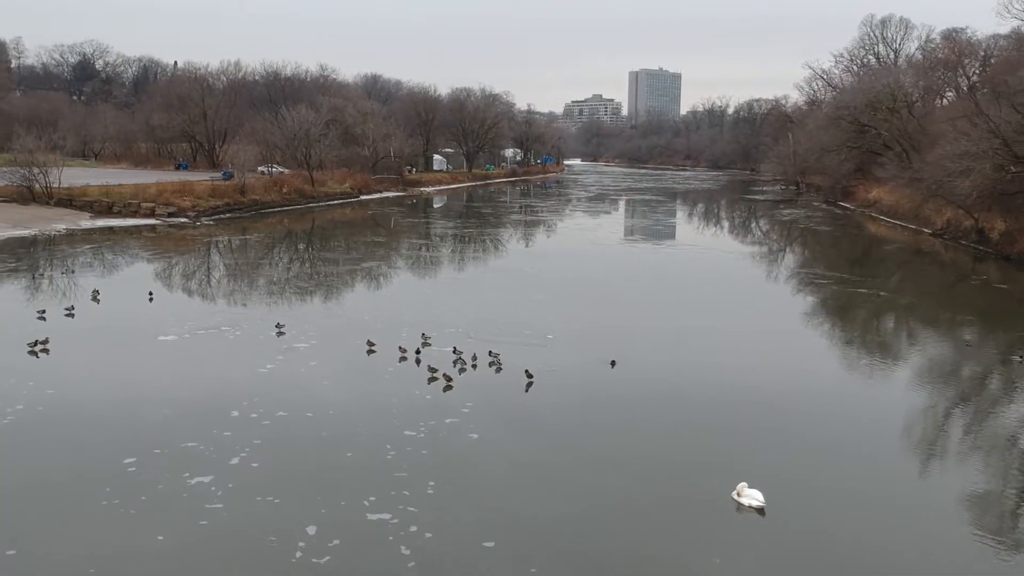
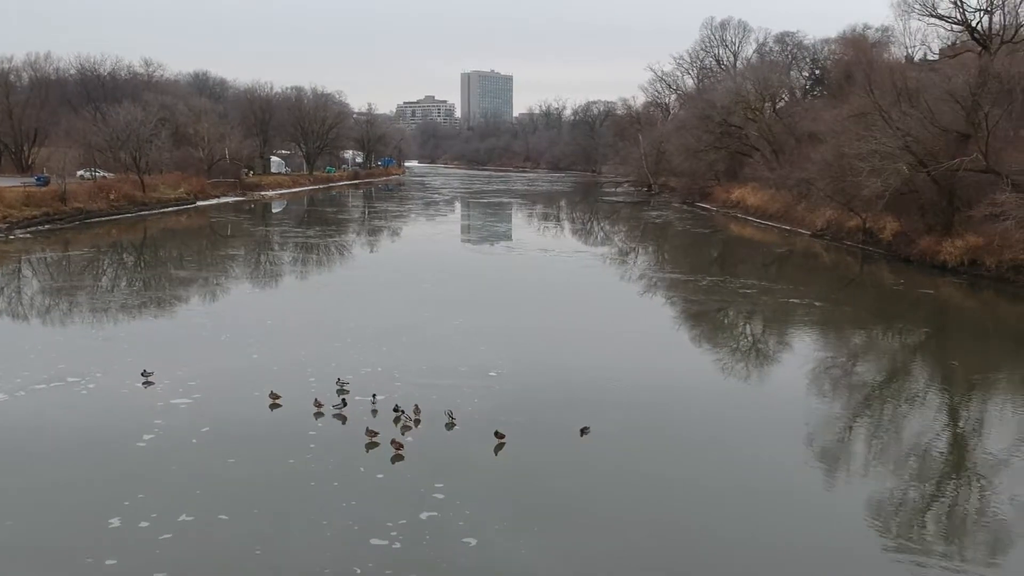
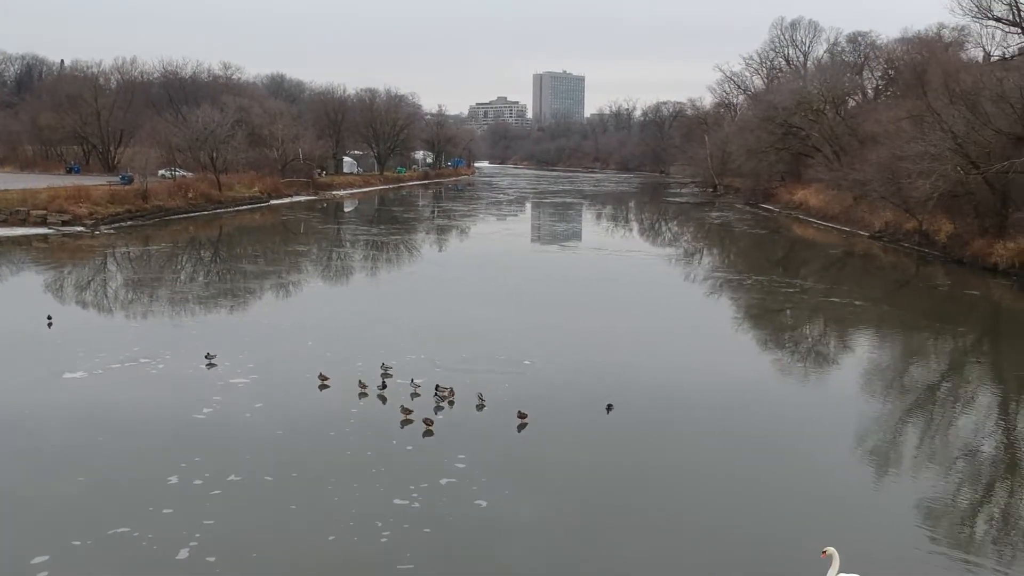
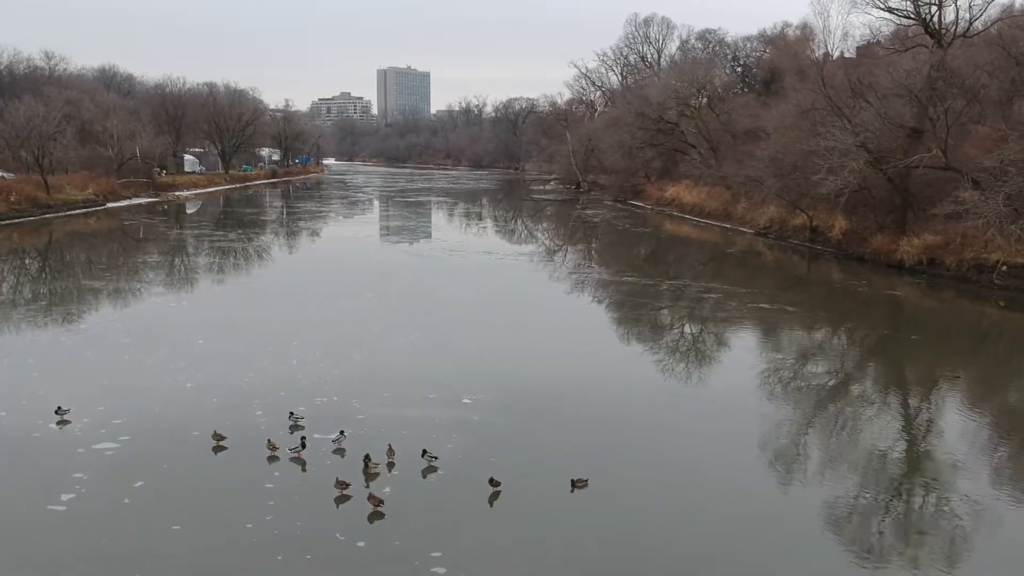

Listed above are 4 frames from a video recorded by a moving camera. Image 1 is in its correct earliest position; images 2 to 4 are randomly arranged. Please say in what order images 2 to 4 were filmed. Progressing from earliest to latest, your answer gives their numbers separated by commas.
3, 2, 4
